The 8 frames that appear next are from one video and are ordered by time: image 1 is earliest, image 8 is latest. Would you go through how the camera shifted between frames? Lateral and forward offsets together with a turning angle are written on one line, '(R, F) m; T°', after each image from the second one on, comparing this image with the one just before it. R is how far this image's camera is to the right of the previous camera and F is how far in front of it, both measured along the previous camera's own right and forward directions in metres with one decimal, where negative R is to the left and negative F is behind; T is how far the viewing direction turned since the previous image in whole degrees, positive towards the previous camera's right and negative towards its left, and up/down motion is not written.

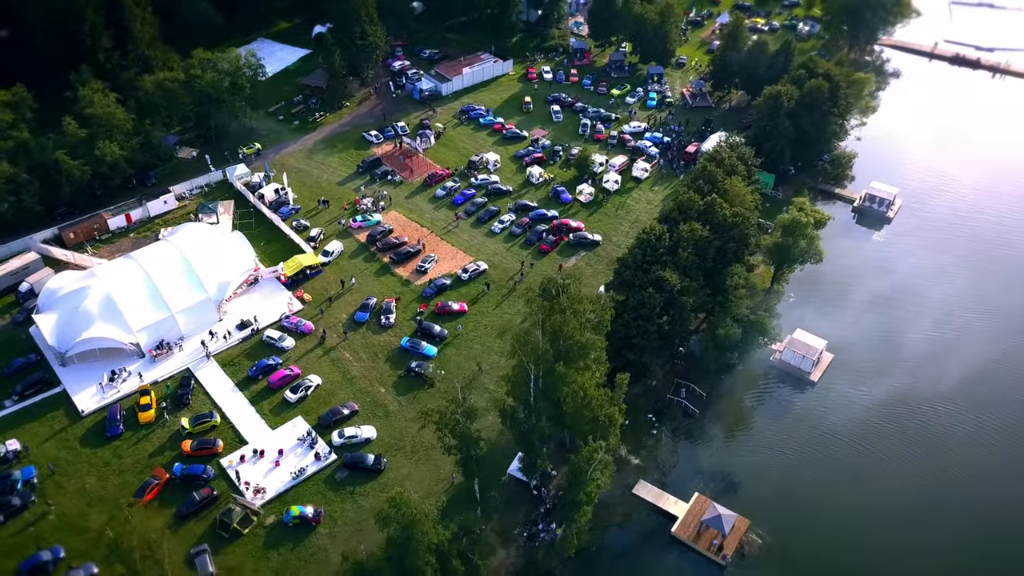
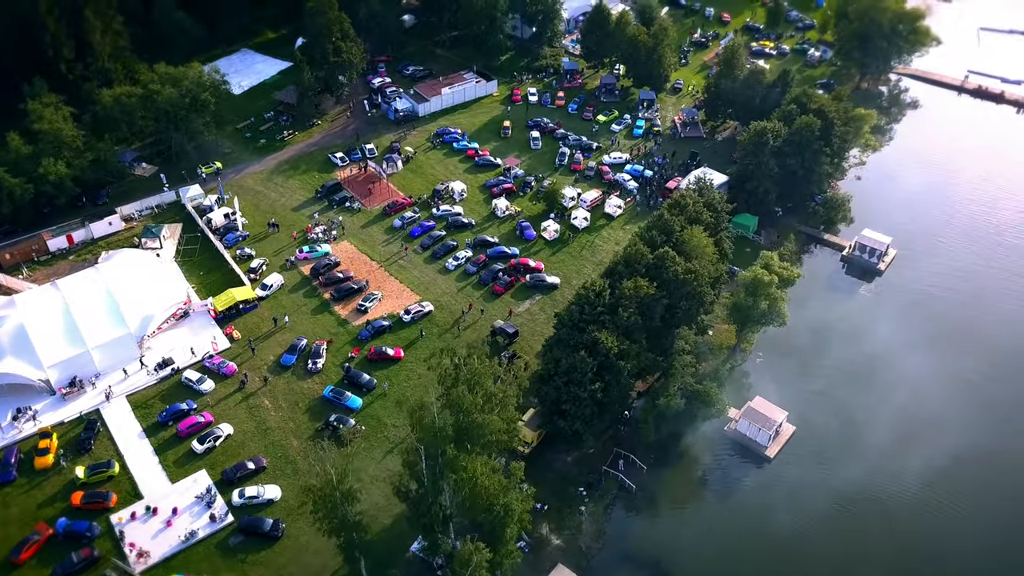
(+7.1, +4.6) m; -3°
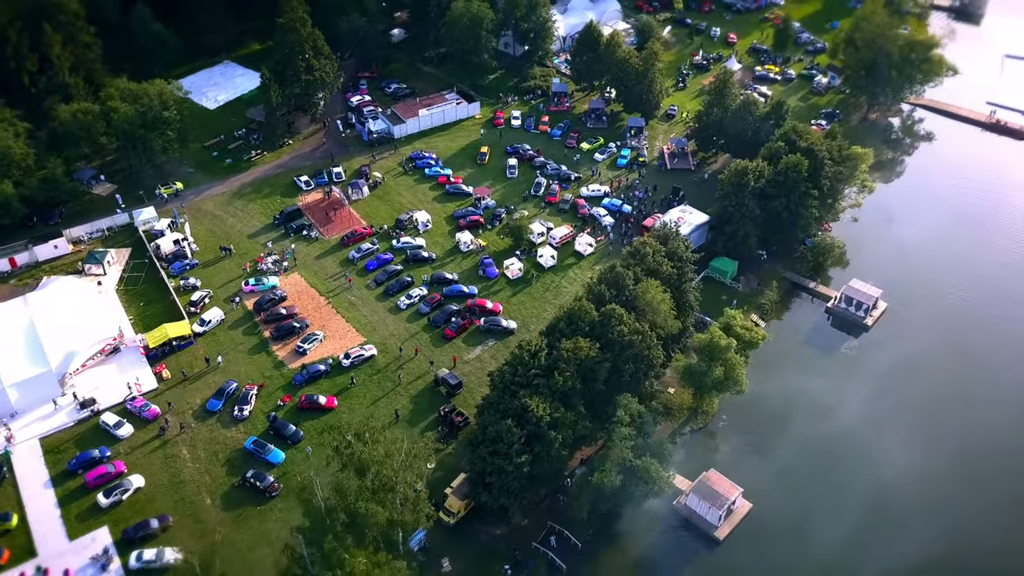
(+5.9, +4.2) m; -2°
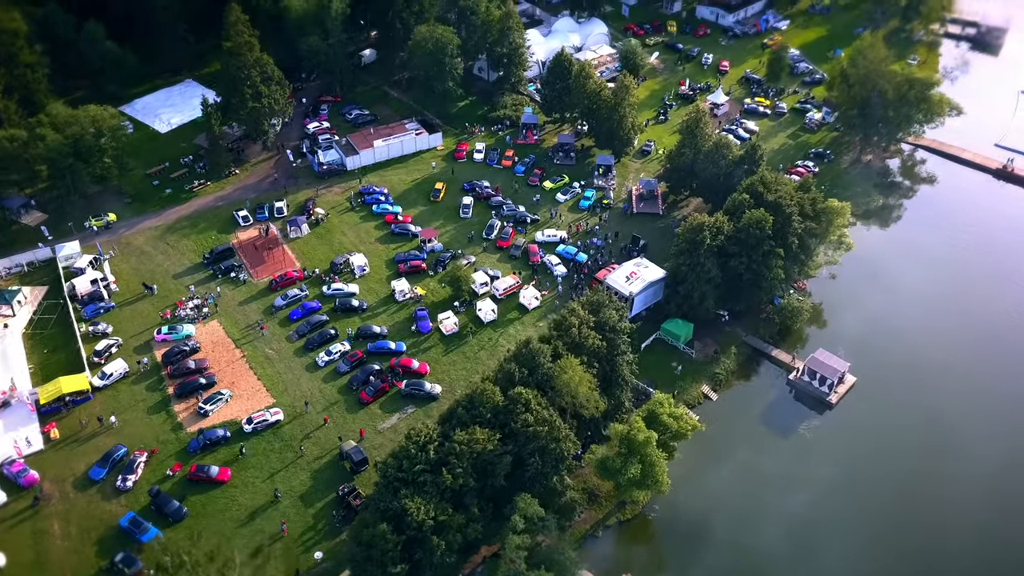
(+7.1, +5.3) m; -2°
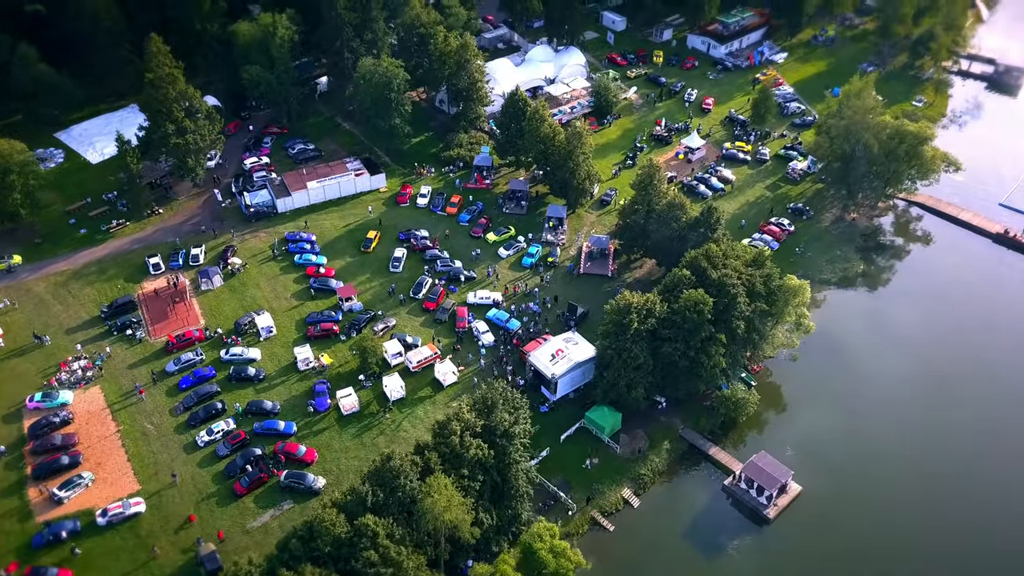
(+8.2, +6.5) m; -2°
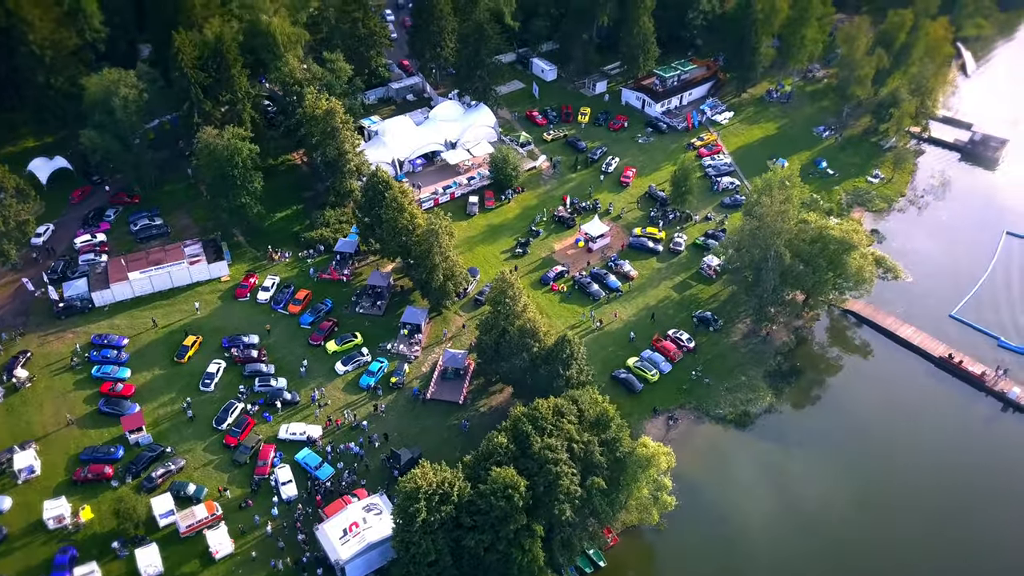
(+13.1, +10.8) m; -2°
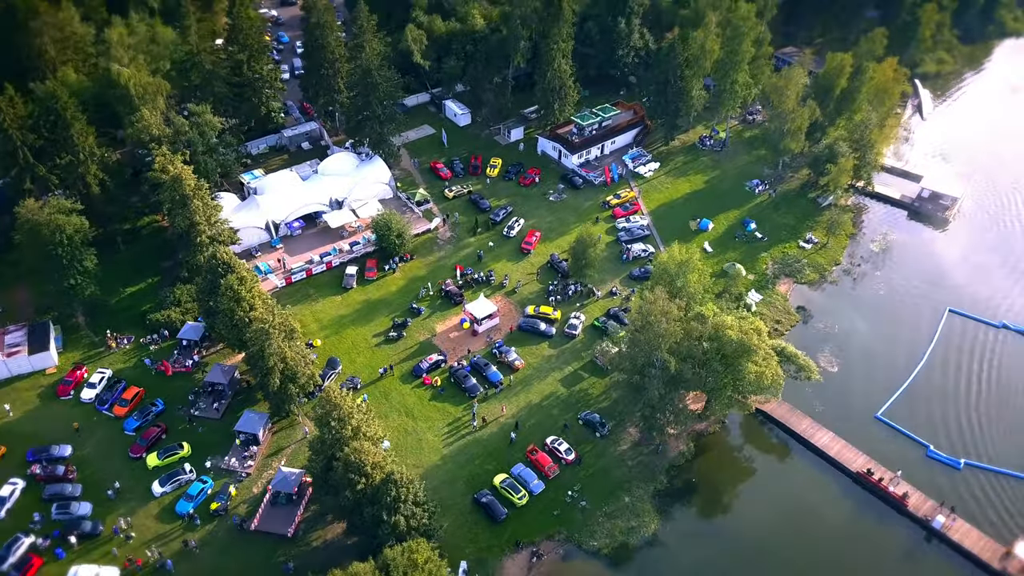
(+9.5, +7.9) m; 0°
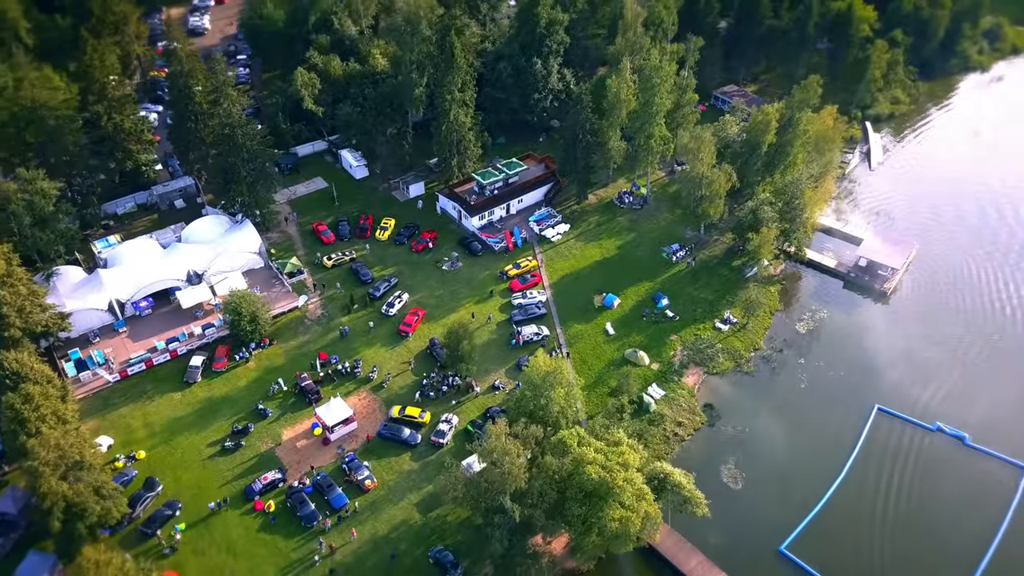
(+9.4, +8.0) m; 0°
